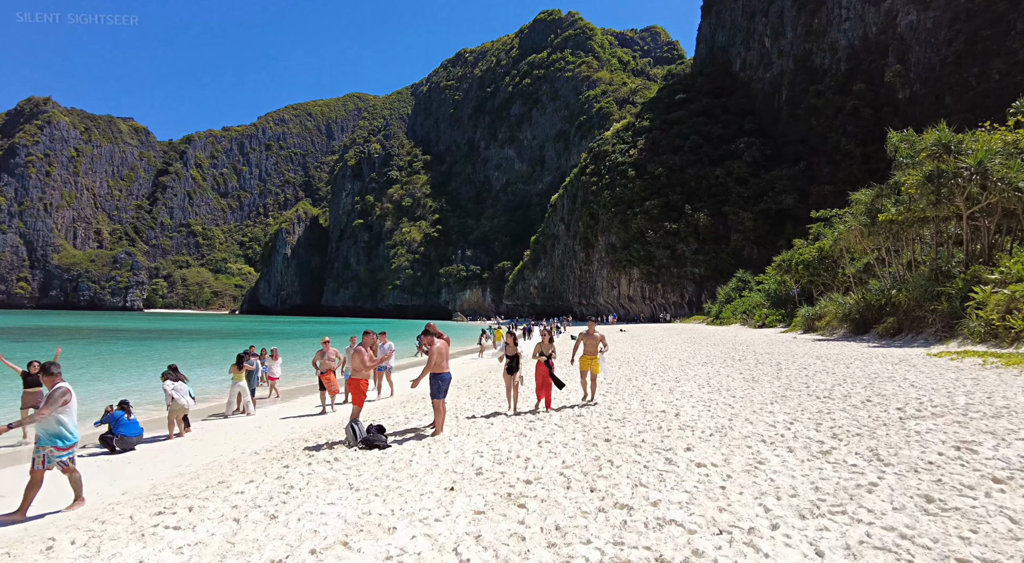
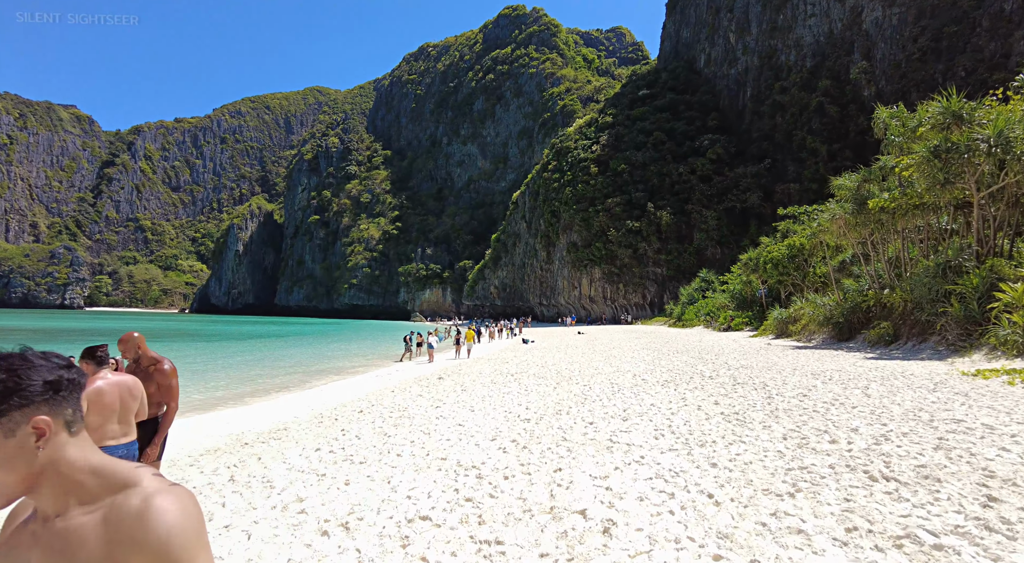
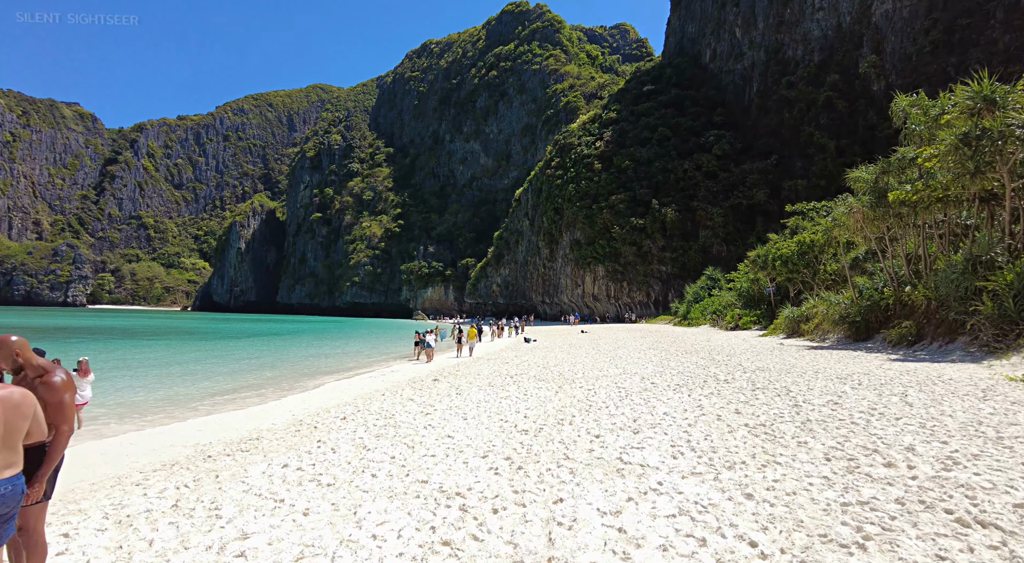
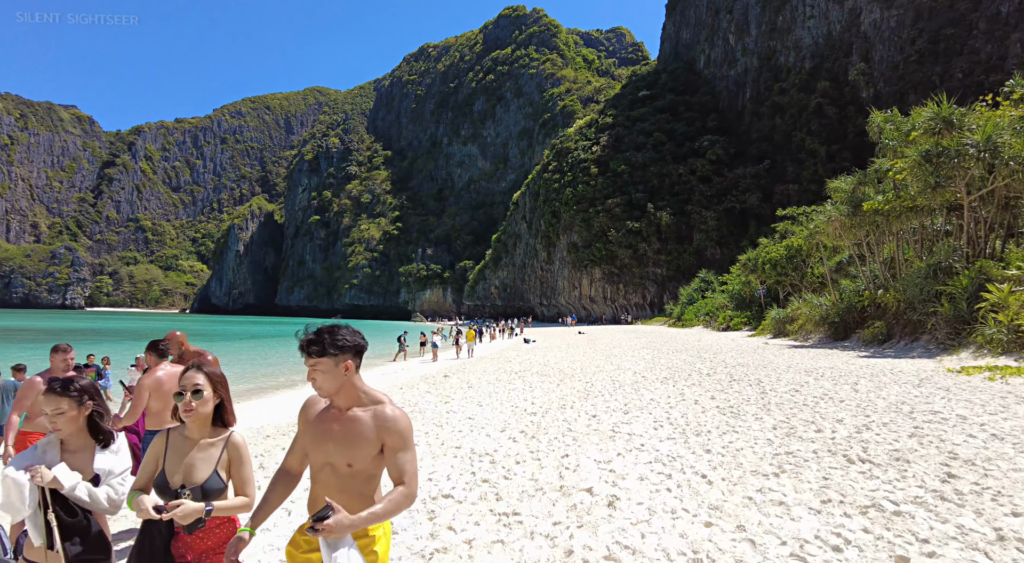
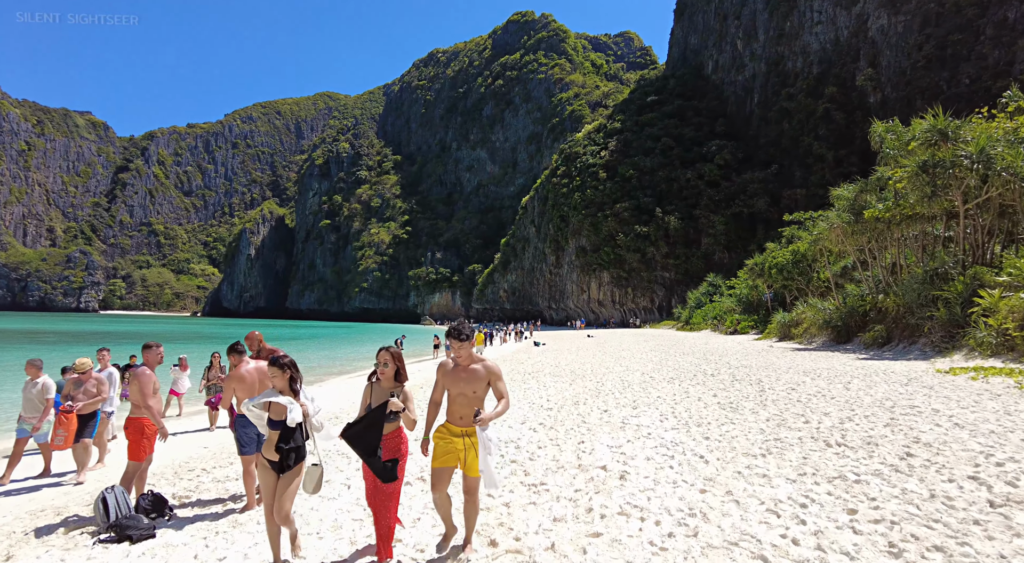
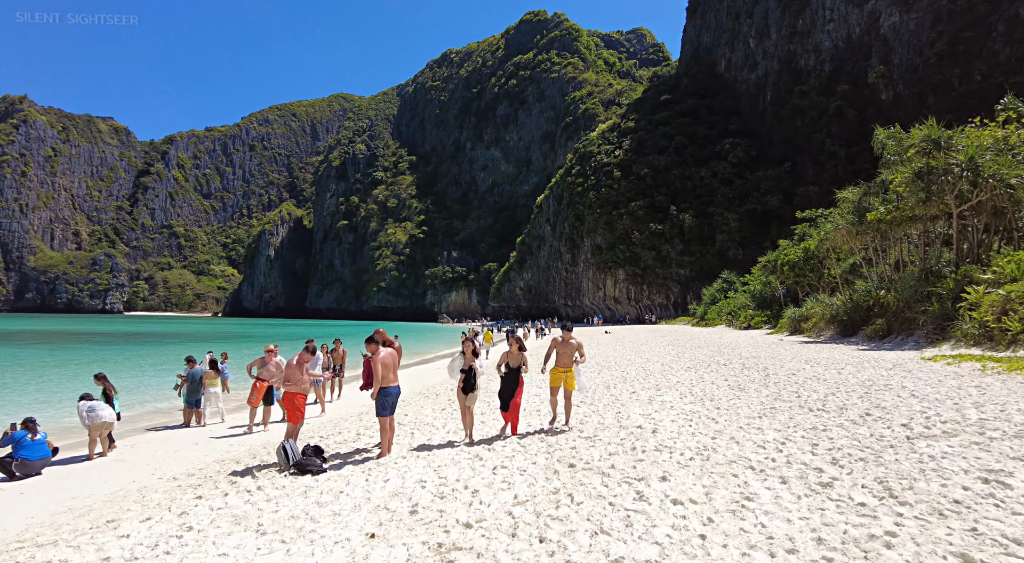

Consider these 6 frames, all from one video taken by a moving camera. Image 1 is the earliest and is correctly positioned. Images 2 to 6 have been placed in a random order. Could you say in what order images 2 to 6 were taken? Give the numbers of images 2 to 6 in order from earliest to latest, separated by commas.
6, 5, 4, 2, 3
